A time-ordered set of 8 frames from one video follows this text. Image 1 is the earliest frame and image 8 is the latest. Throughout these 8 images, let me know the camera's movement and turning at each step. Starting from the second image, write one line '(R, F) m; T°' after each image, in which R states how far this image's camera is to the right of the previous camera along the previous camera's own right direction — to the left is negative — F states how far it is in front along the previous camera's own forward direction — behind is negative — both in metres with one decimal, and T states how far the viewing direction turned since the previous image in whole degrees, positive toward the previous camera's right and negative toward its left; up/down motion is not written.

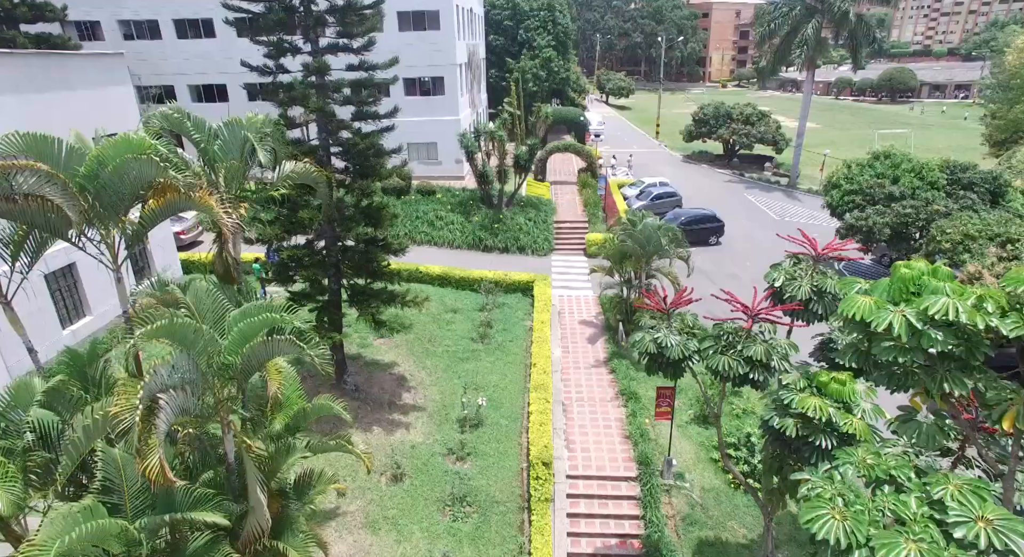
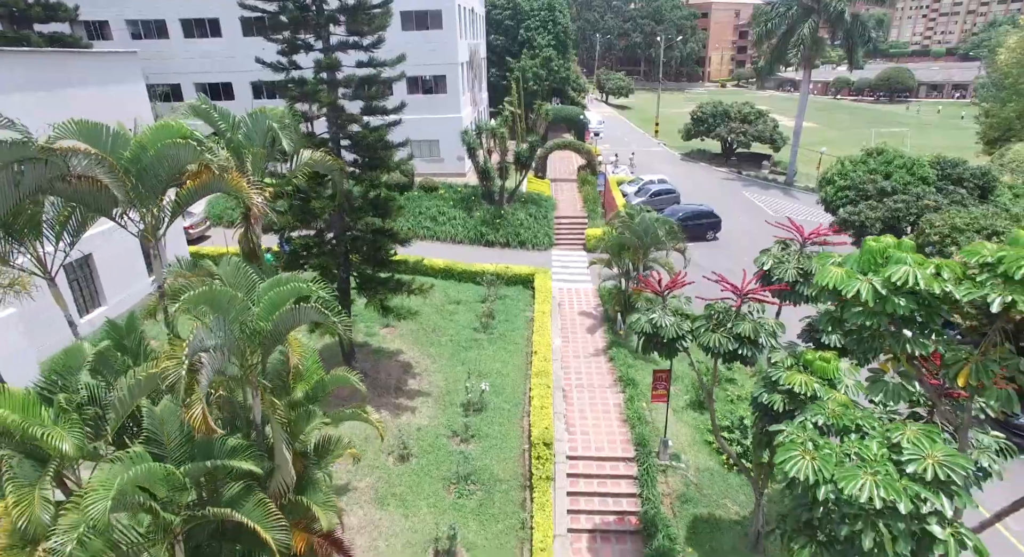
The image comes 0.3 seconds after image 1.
(0.0, -0.5) m; 0°
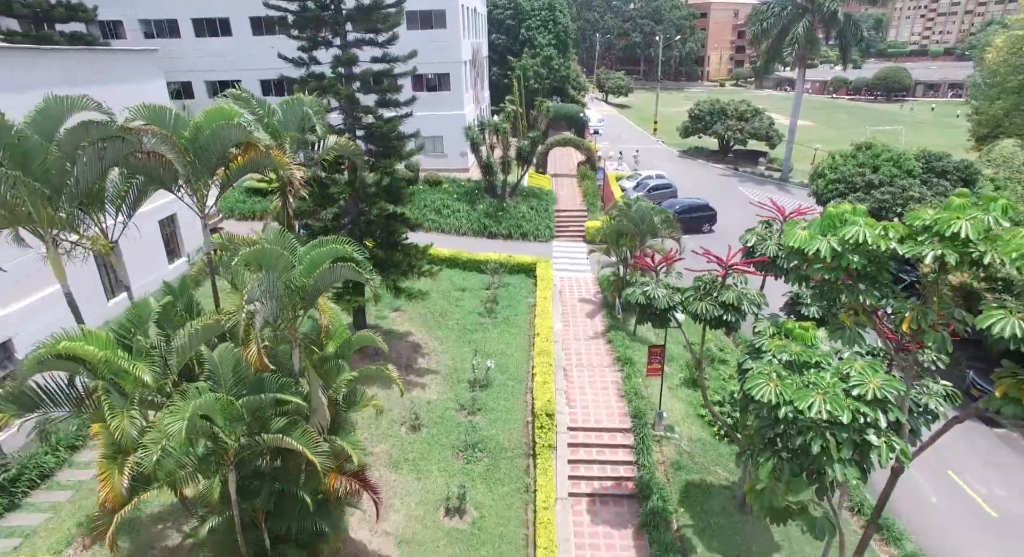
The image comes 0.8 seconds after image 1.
(-0.1, -0.8) m; 0°
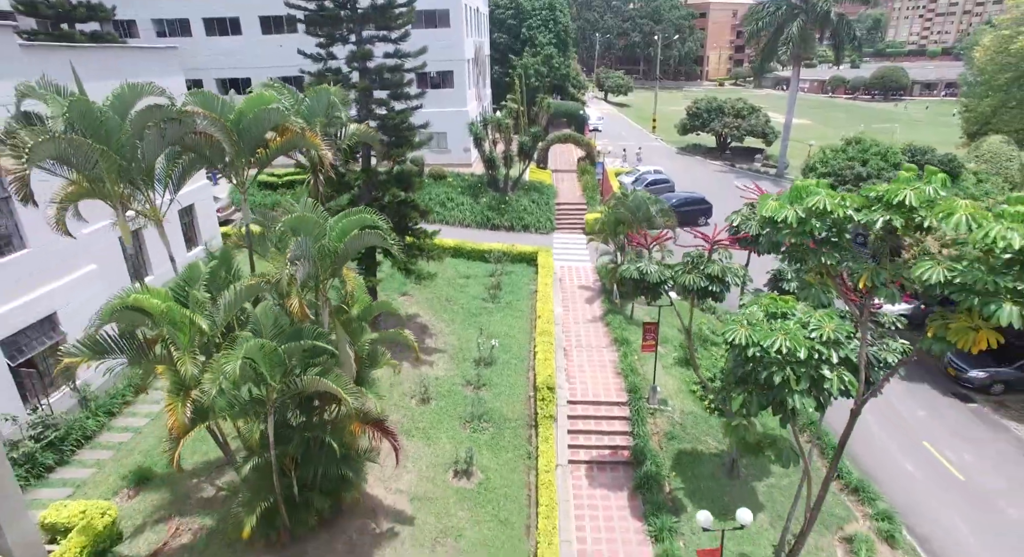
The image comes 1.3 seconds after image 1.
(-0.1, -0.8) m; 0°
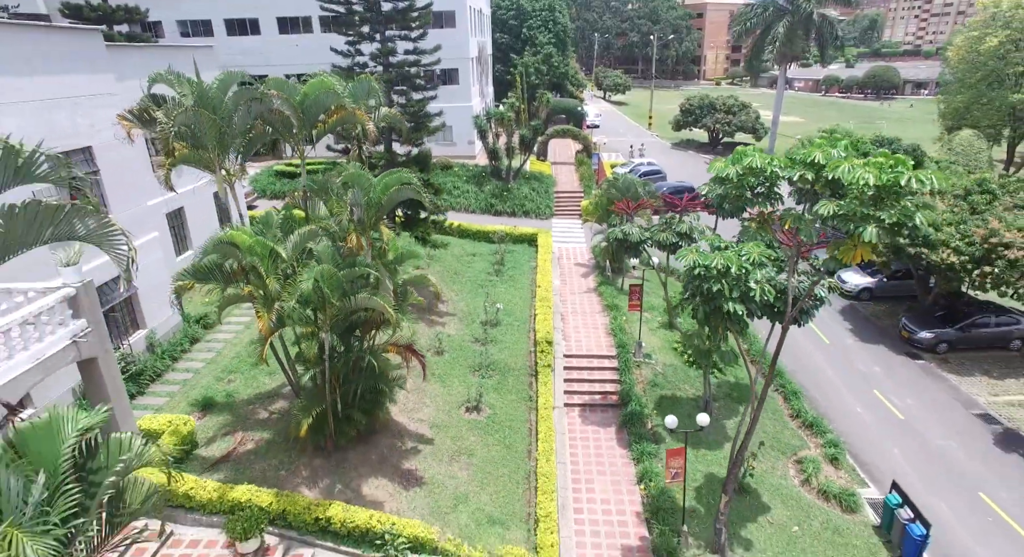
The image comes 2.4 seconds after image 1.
(-0.1, -1.8) m; 0°
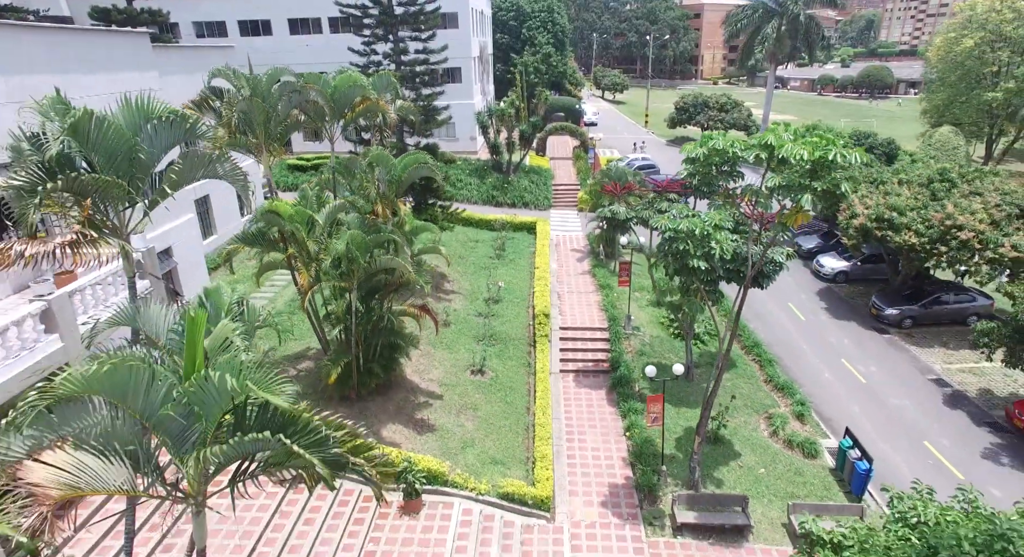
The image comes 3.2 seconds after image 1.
(0.0, -1.4) m; 0°
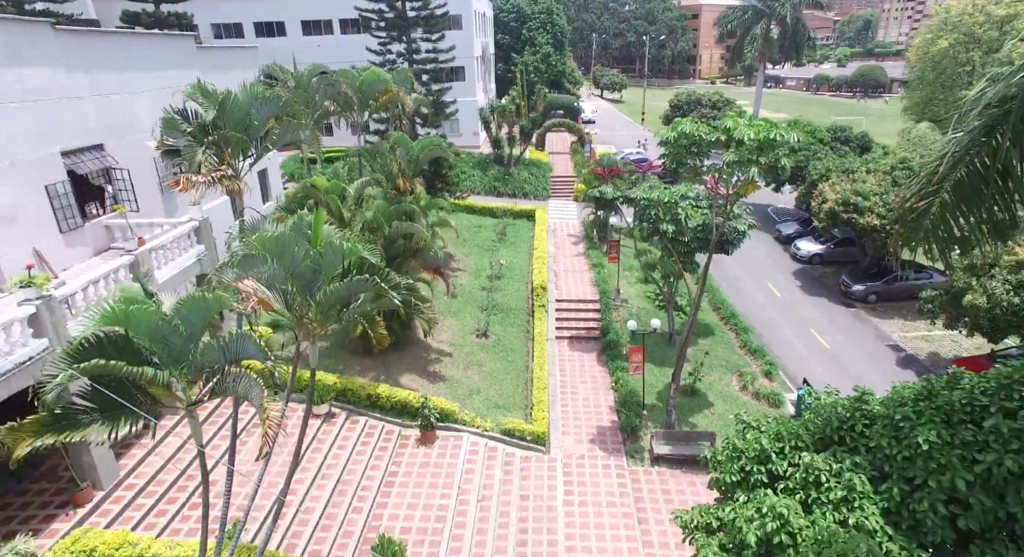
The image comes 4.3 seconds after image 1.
(0.0, -1.7) m; 0°
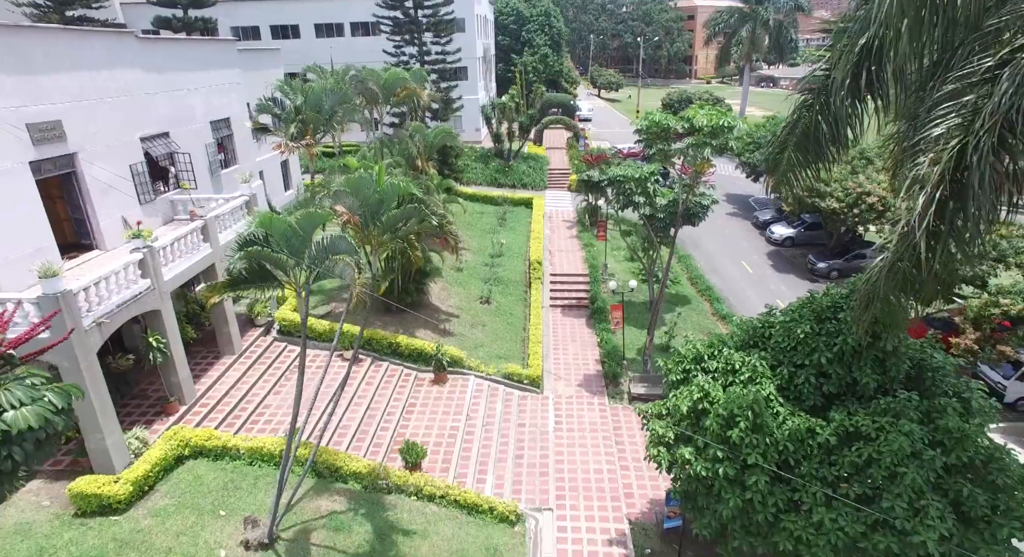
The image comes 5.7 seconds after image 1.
(0.0, -2.2) m; 0°
